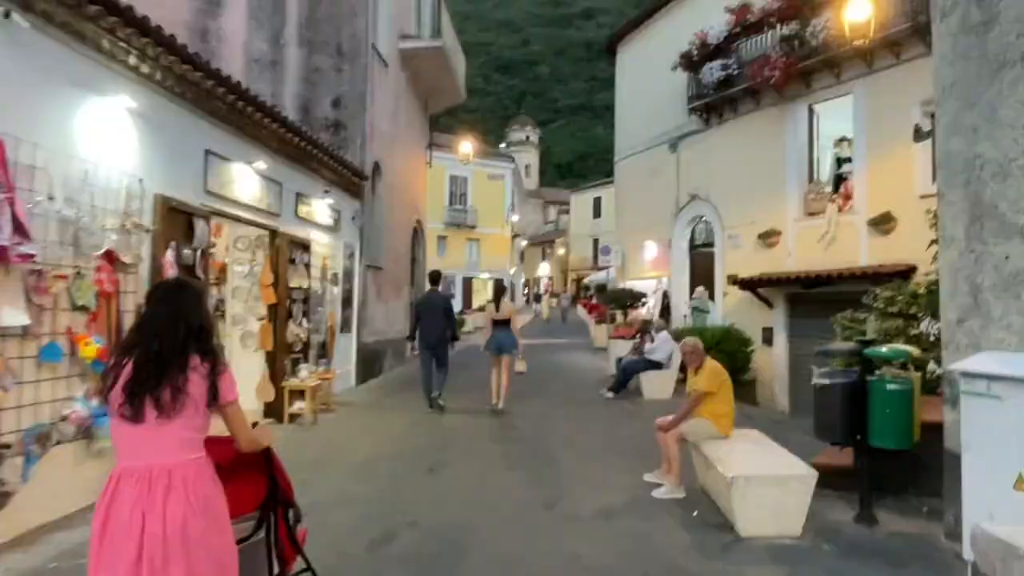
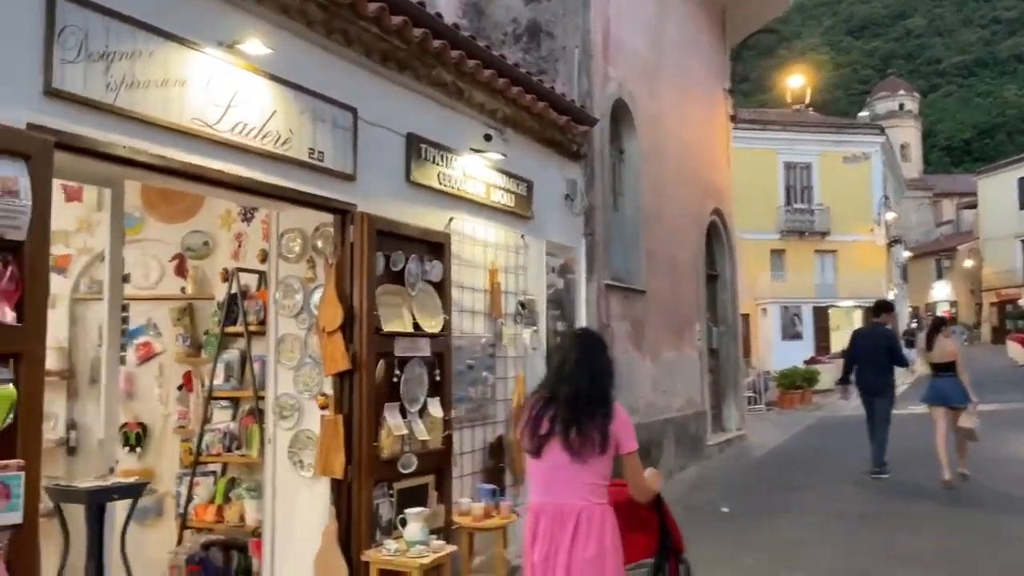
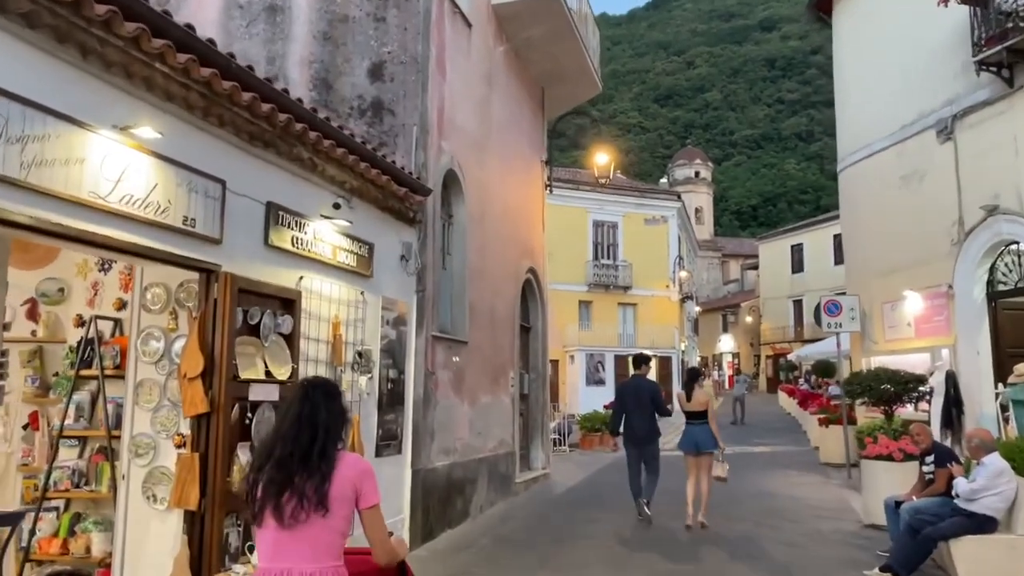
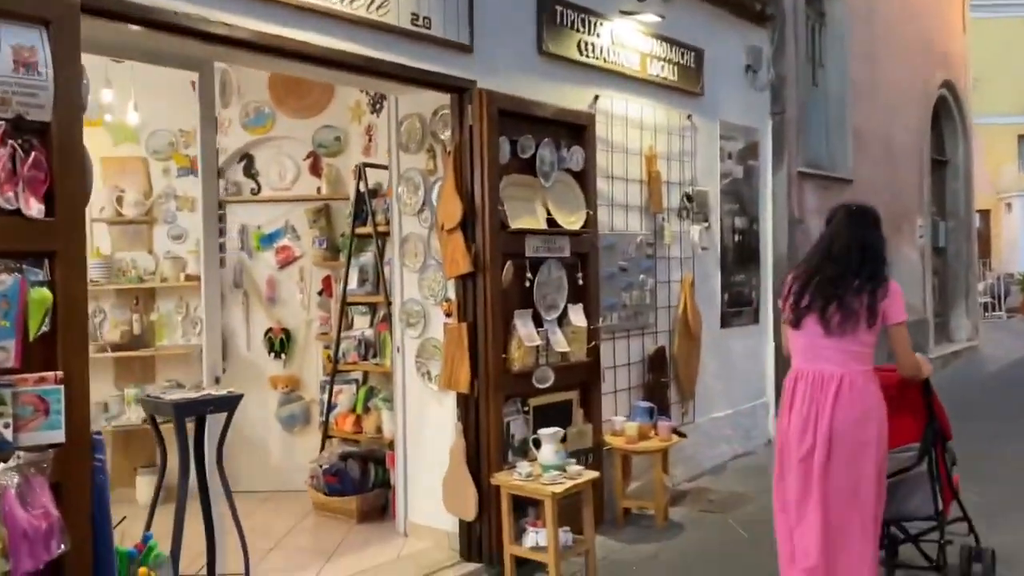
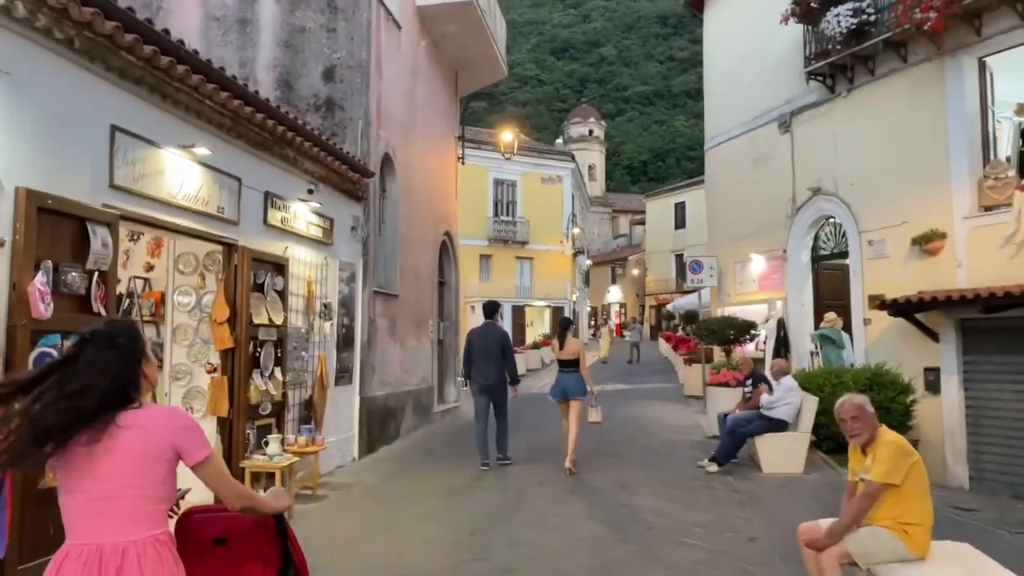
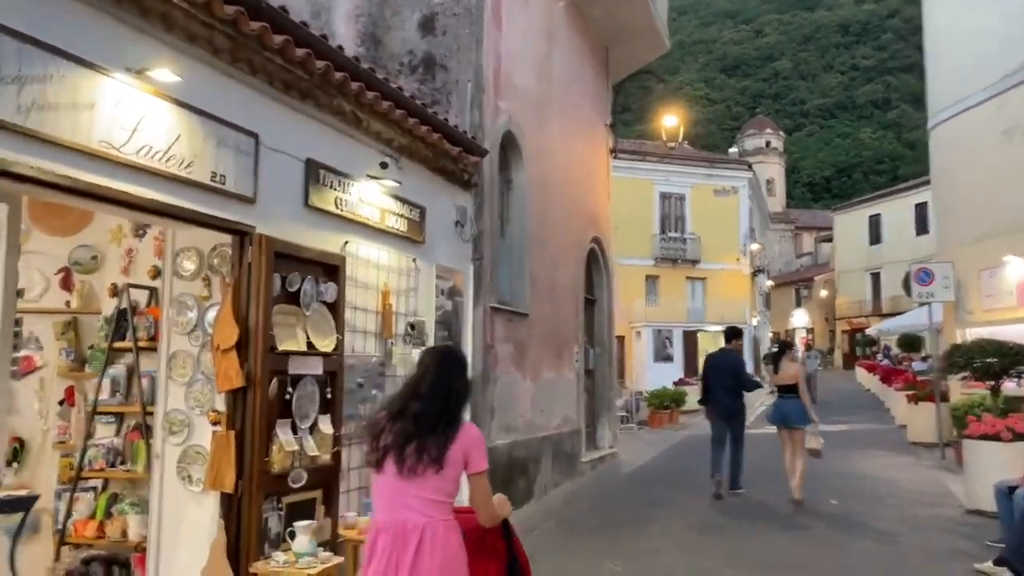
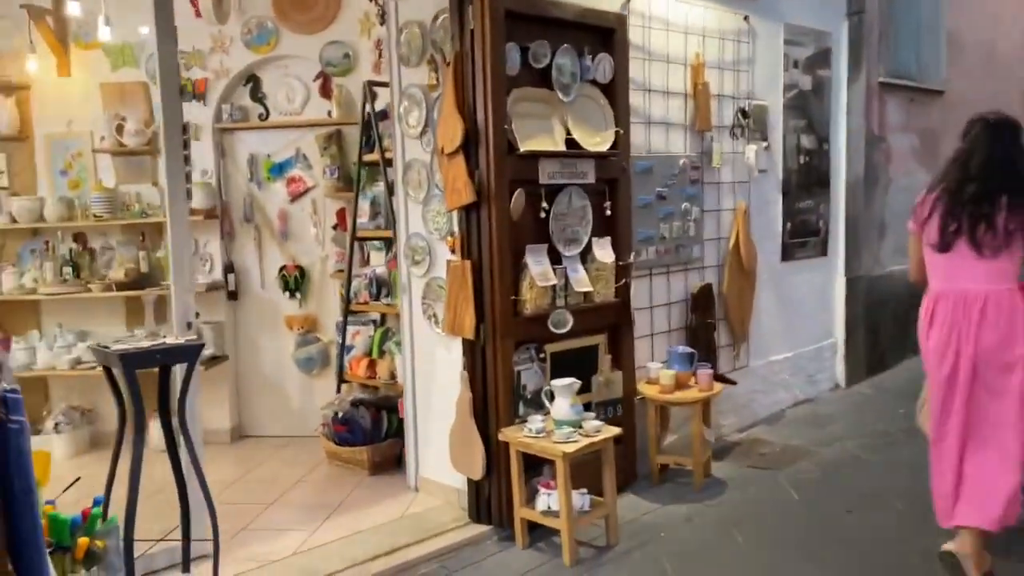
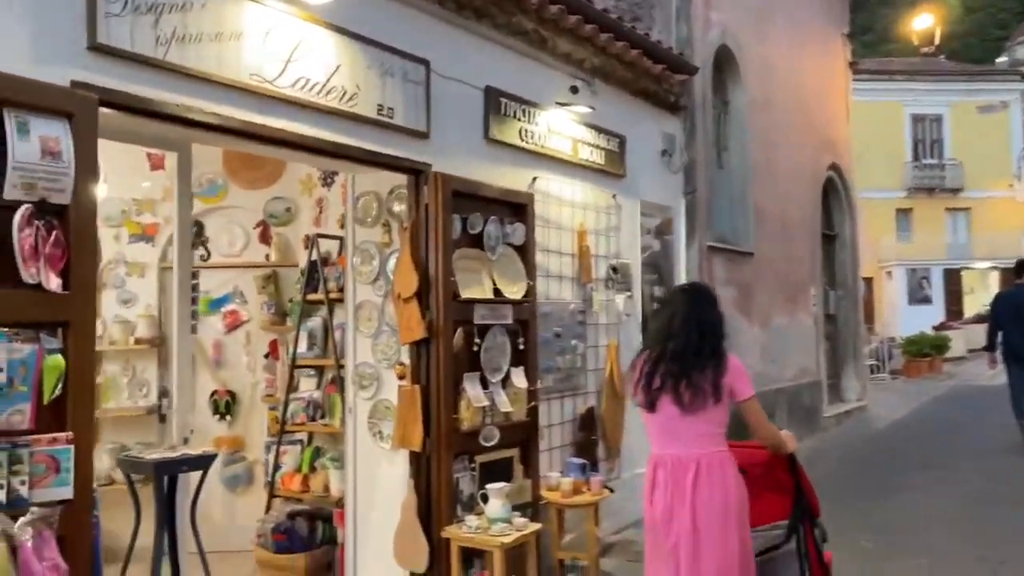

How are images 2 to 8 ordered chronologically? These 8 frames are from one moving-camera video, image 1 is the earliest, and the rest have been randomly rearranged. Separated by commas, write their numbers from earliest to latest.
5, 3, 6, 2, 8, 4, 7
